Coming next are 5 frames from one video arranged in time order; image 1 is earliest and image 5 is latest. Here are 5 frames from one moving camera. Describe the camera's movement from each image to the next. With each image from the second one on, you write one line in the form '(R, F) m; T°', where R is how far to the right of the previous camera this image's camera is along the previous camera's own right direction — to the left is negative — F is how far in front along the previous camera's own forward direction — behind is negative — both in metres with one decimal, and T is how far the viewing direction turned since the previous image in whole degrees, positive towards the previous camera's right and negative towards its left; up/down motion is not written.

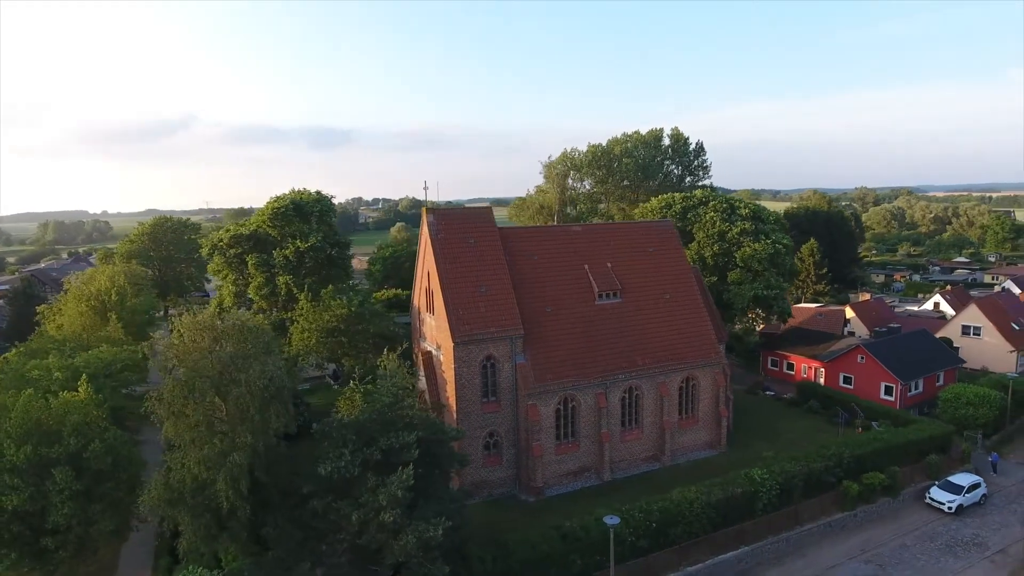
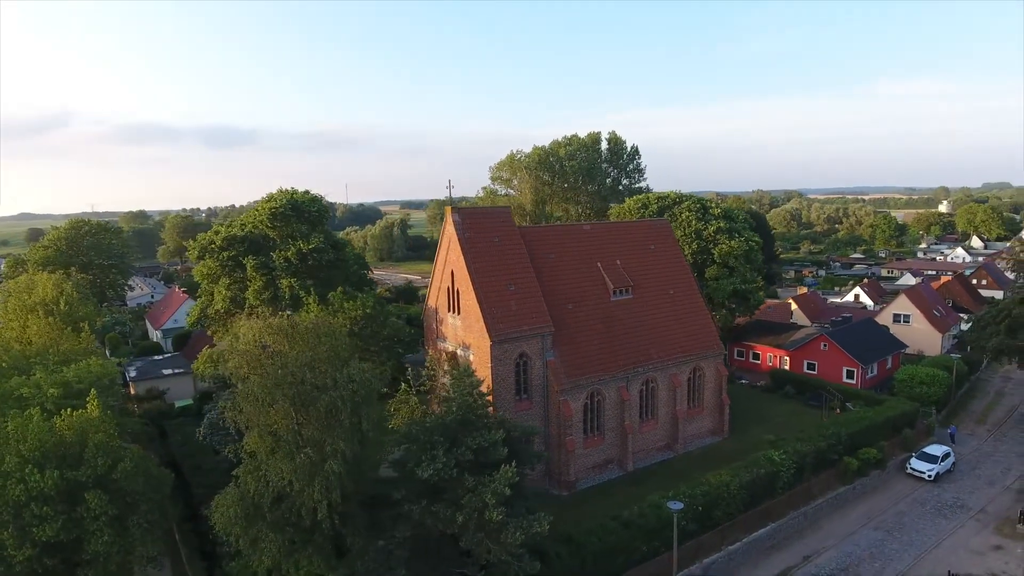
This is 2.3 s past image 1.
(-5.3, +0.2) m; +8°
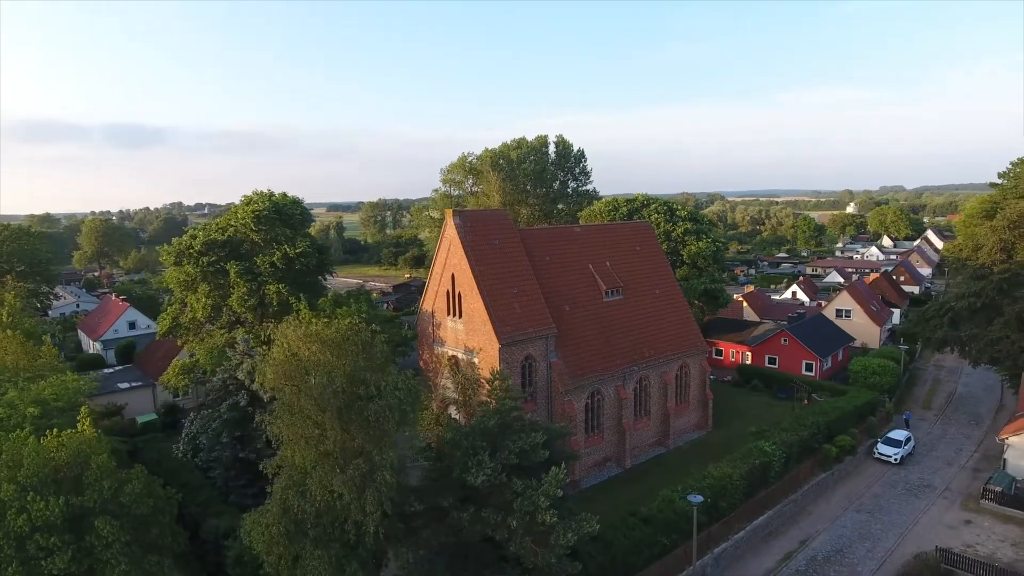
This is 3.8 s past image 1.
(-3.3, +0.2) m; +7°
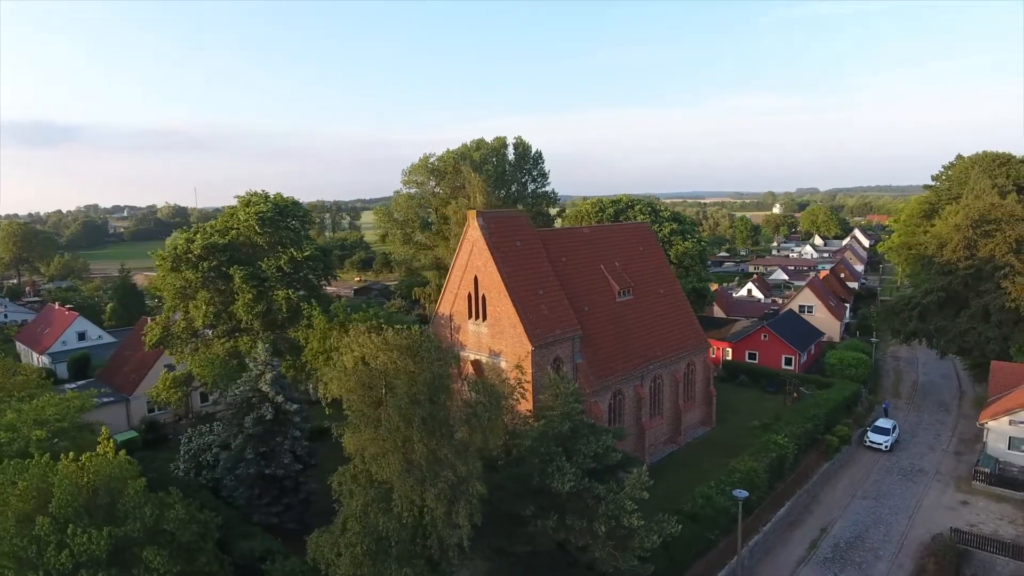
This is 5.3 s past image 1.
(-4.0, +0.6) m; +6°
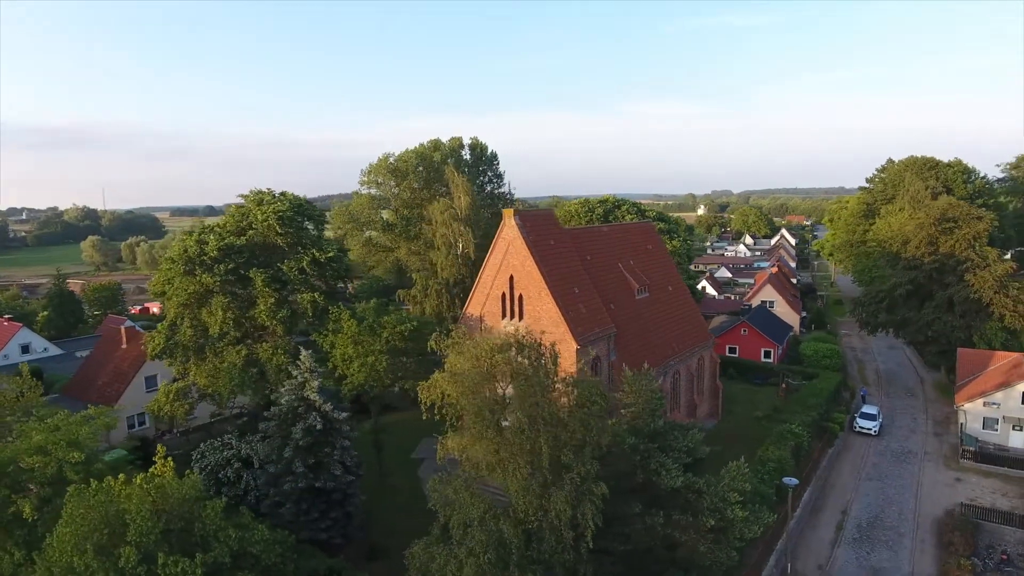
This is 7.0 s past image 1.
(-4.8, +0.6) m; +7°
